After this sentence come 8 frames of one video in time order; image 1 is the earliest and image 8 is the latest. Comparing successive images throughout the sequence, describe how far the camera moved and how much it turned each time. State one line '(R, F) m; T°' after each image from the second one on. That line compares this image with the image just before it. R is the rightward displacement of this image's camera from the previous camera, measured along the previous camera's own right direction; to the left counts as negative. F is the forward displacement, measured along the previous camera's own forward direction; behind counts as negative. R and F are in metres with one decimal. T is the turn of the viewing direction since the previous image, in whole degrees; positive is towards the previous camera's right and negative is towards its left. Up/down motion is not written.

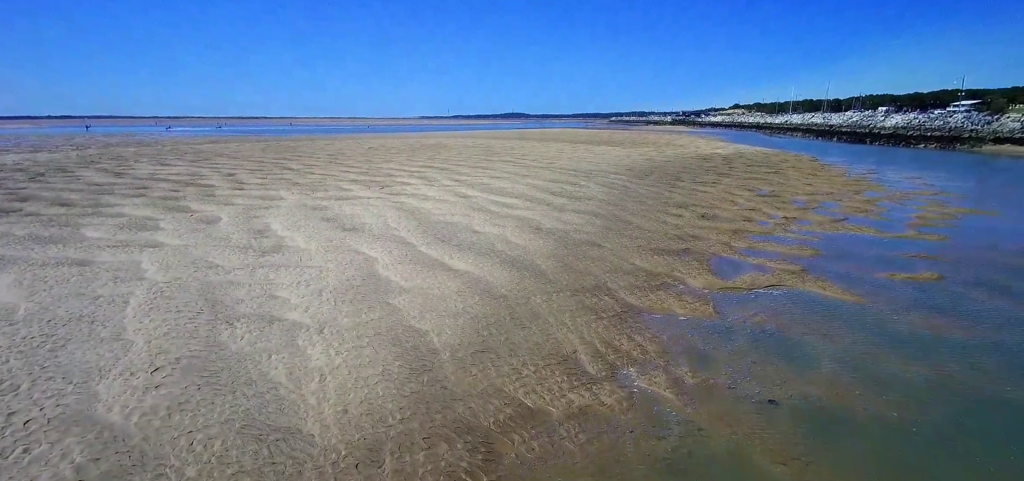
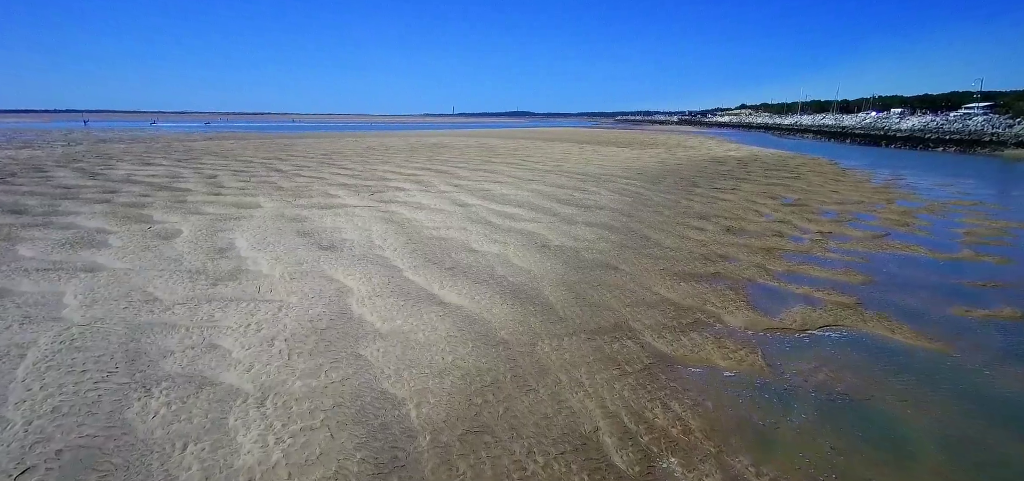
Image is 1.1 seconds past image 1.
(0.0, +0.5) m; 0°
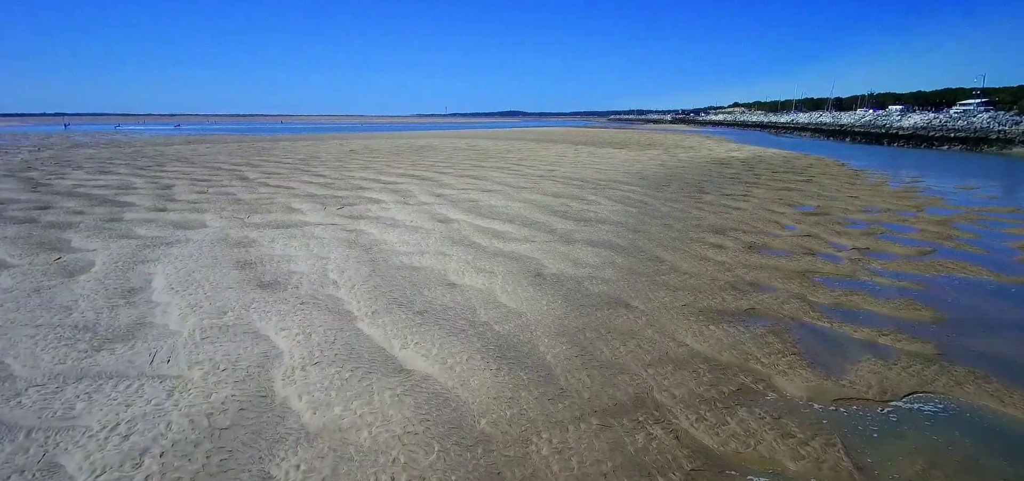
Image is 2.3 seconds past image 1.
(0.0, +0.7) m; +1°
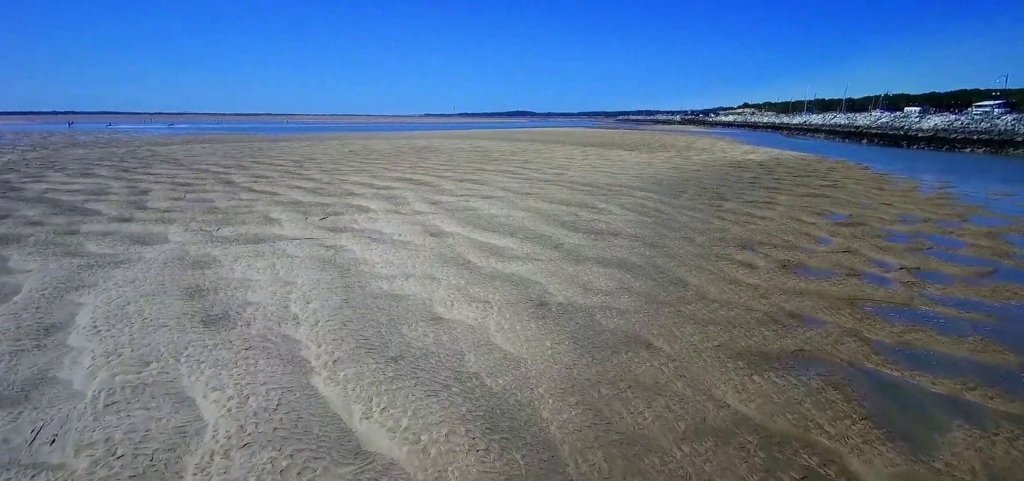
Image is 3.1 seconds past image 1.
(0.0, +0.5) m; -1°
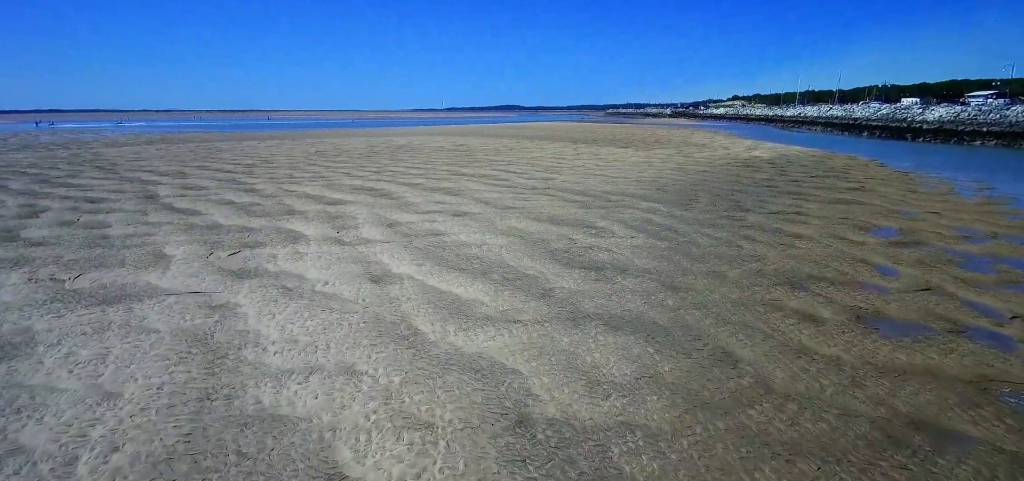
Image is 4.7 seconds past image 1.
(+0.1, +1.0) m; +1°
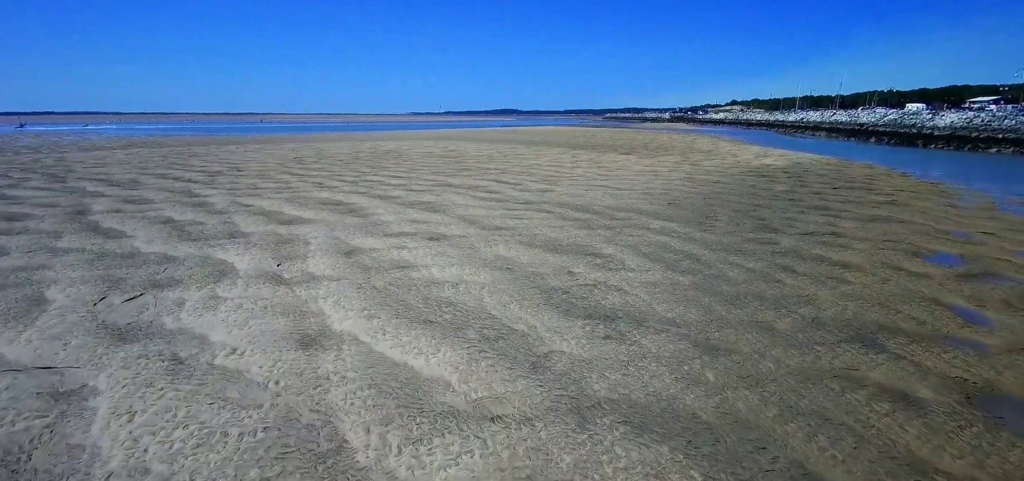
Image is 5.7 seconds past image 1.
(+0.1, +0.7) m; +1°
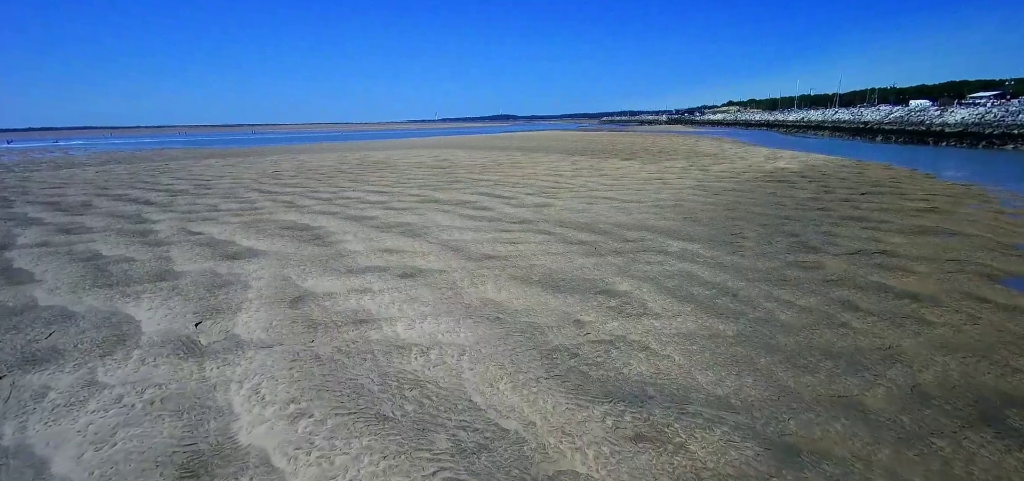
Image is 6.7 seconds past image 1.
(0.0, +0.7) m; 0°
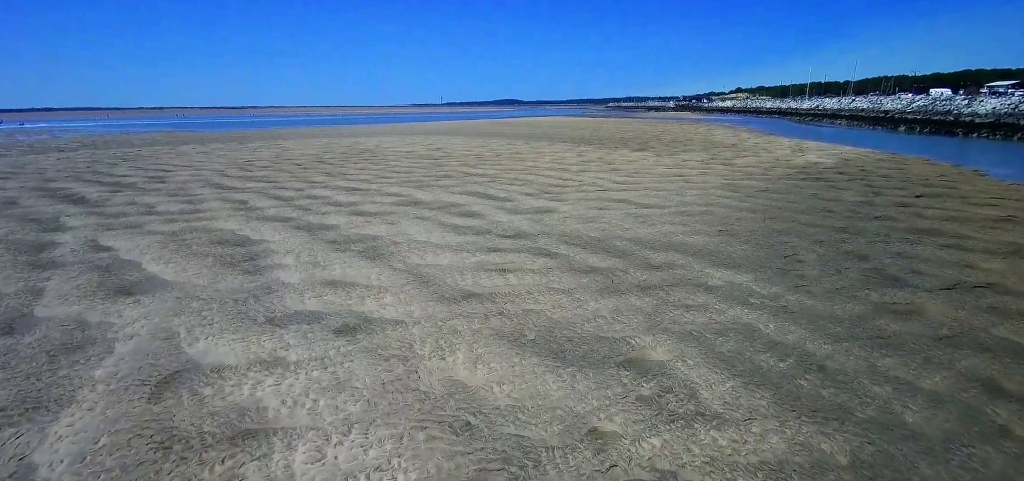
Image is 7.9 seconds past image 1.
(+0.1, +0.9) m; 0°
